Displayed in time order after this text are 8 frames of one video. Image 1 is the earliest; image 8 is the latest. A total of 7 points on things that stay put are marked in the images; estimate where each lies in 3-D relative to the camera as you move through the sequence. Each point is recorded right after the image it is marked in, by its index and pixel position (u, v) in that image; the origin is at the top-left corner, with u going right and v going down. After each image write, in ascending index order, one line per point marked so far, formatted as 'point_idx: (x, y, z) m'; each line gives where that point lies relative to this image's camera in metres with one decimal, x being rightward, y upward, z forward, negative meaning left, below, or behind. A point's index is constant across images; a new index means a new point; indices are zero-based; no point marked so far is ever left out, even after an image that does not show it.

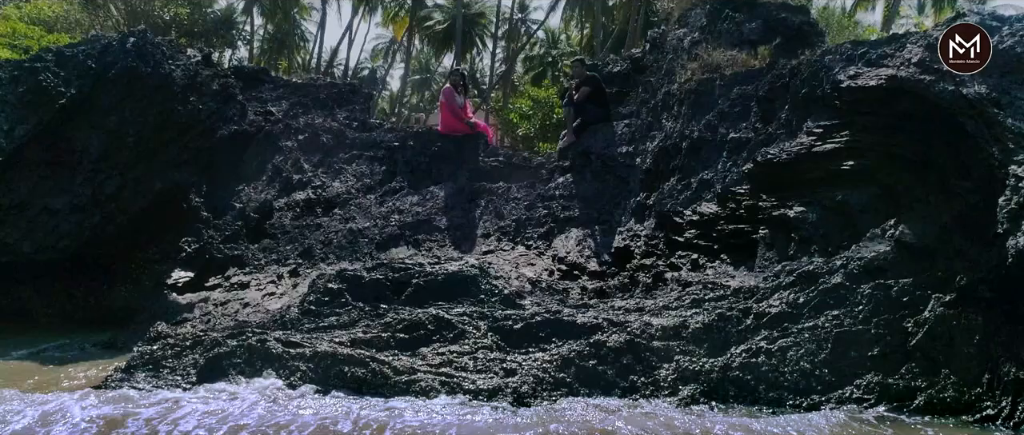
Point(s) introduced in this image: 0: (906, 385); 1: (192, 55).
0: (+2.4, -1.0, +4.5) m
1: (-3.4, +1.7, +7.8) m
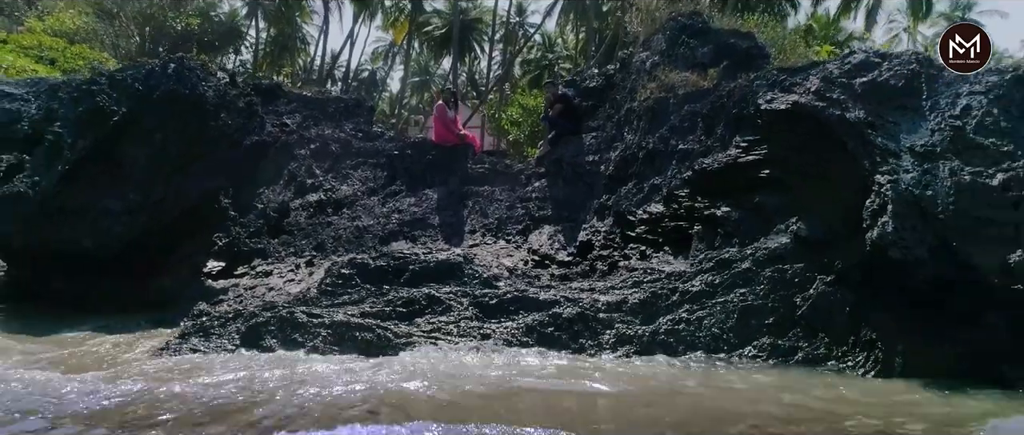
0: (+2.2, -1.0, +5.8) m
1: (-3.6, +1.7, +9.1) m
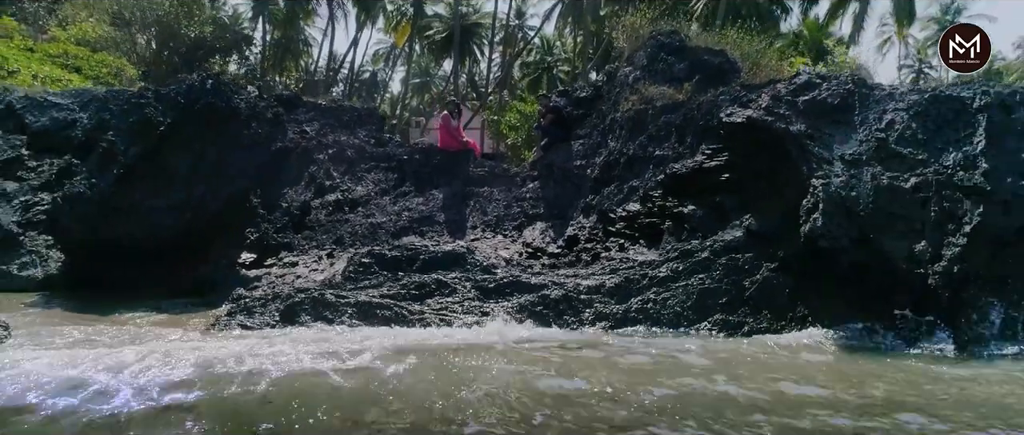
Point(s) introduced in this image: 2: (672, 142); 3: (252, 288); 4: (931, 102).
0: (+2.2, -1.0, +6.9) m
1: (-3.7, +1.8, +10.2) m
2: (+2.0, +1.0, +9.1) m
3: (-3.1, -0.8, +8.6) m
4: (+4.2, +1.1, +7.2) m
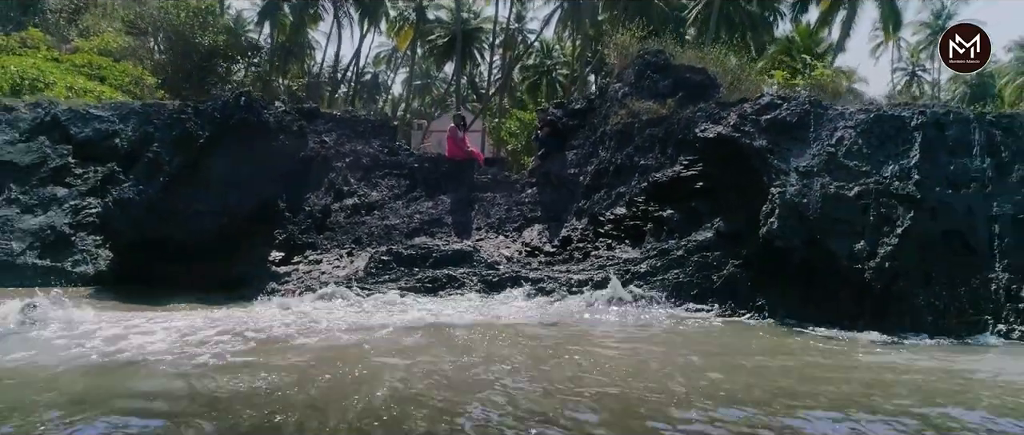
0: (+2.2, -1.0, +8.1) m
1: (-3.7, +1.7, +11.4) m
2: (+2.0, +0.9, +10.2) m
3: (-3.1, -0.9, +9.8) m
4: (+4.2, +1.1, +8.3) m
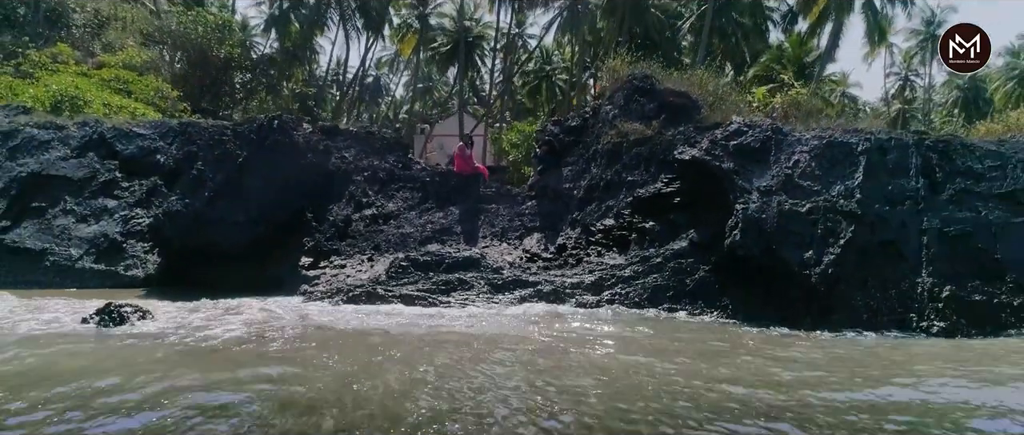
0: (+2.2, -1.2, +9.5) m
1: (-3.6, +1.6, +12.8) m
2: (+2.1, +0.8, +11.6) m
3: (-3.1, -1.0, +11.2) m
4: (+4.2, +0.9, +9.7) m
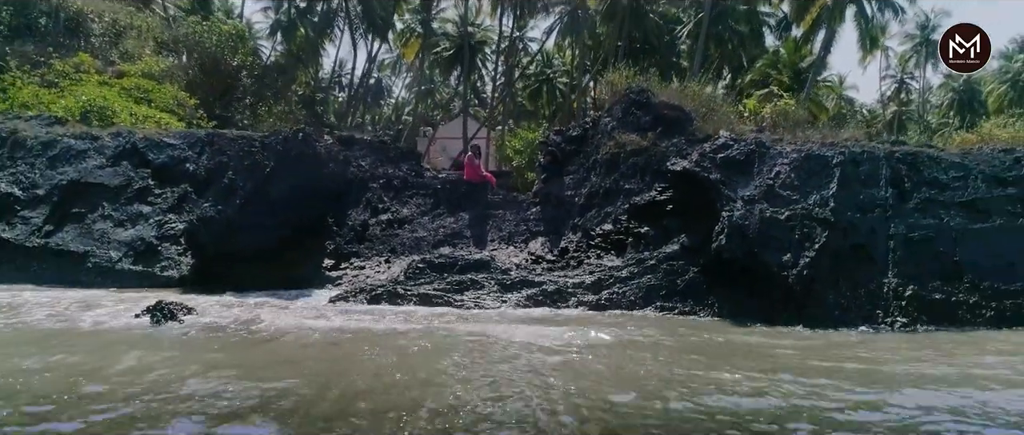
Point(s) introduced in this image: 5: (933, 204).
0: (+2.3, -1.3, +10.5) m
1: (-3.5, +1.5, +13.8) m
2: (+2.2, +0.7, +12.6) m
3: (-3.0, -1.1, +12.2) m
4: (+4.3, +0.9, +10.7) m
5: (+6.1, +0.2, +10.6) m
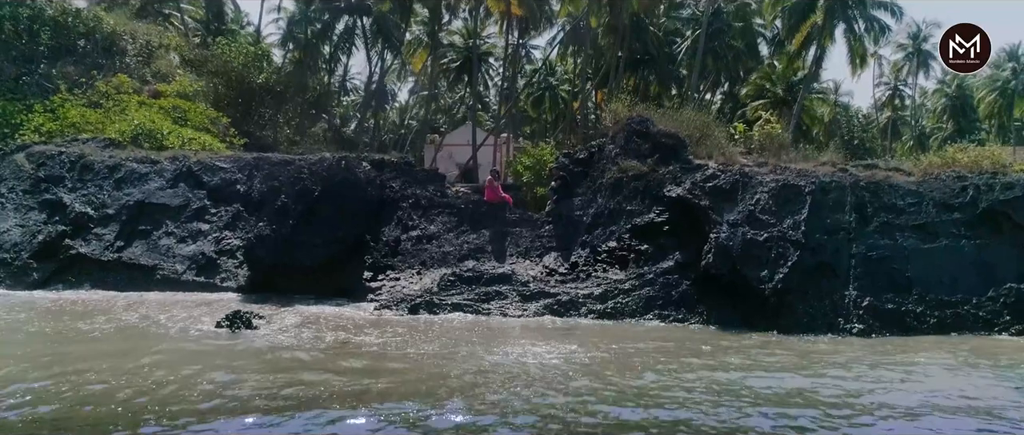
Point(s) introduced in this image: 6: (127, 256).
0: (+2.7, -1.6, +12.3) m
1: (-3.2, +1.1, +15.6) m
2: (+2.5, +0.3, +14.5) m
3: (-2.6, -1.5, +14.0) m
4: (+4.7, +0.5, +12.5) m
5: (+6.5, -0.2, +12.4) m
6: (-8.1, -0.8, +15.3) m
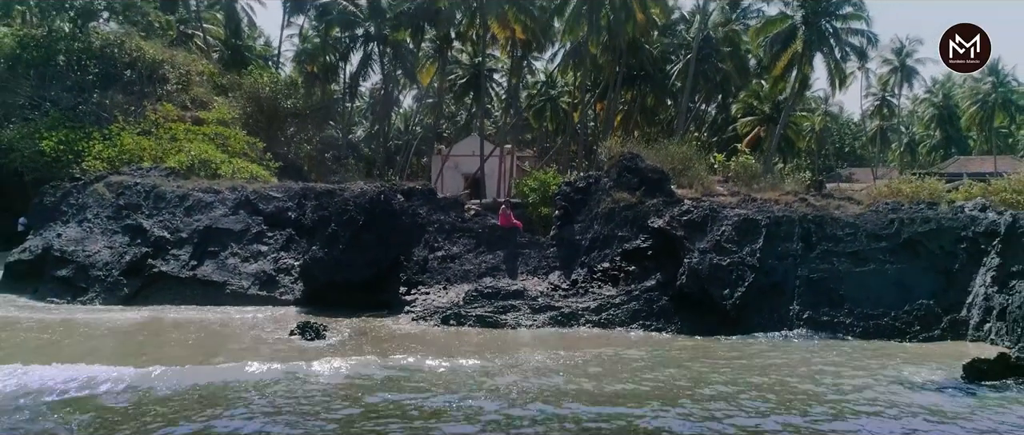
0: (+2.9, -2.2, +15.3) m
1: (-2.9, +0.5, +18.6) m
2: (+2.8, -0.3, +17.4) m
3: (-2.4, -2.1, +17.0) m
4: (+4.9, -0.1, +15.5) m
5: (+6.7, -0.8, +15.4) m
6: (-7.8, -1.4, +18.2) m
